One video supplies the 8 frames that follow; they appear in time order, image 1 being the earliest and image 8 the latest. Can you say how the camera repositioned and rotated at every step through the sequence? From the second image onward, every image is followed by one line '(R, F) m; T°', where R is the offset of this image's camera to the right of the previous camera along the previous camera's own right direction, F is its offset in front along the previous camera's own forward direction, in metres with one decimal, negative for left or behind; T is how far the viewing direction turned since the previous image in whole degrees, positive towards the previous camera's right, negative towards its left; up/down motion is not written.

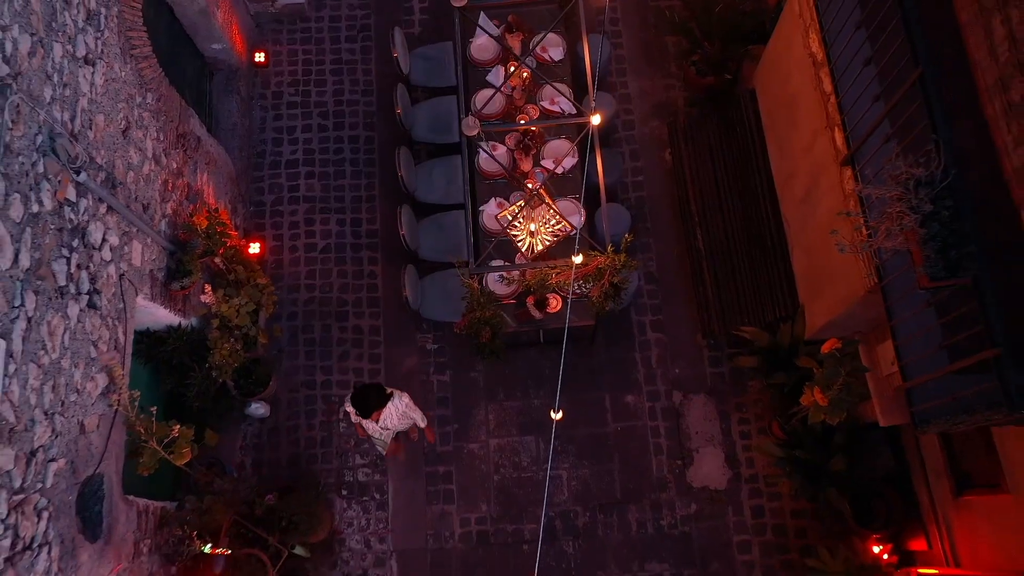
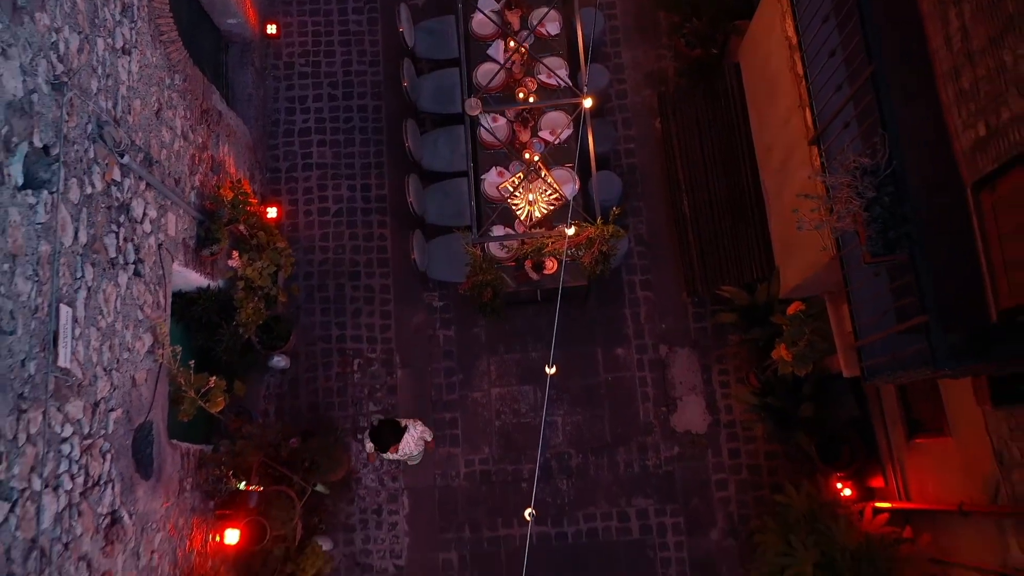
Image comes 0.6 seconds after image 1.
(0.0, -0.5) m; 0°
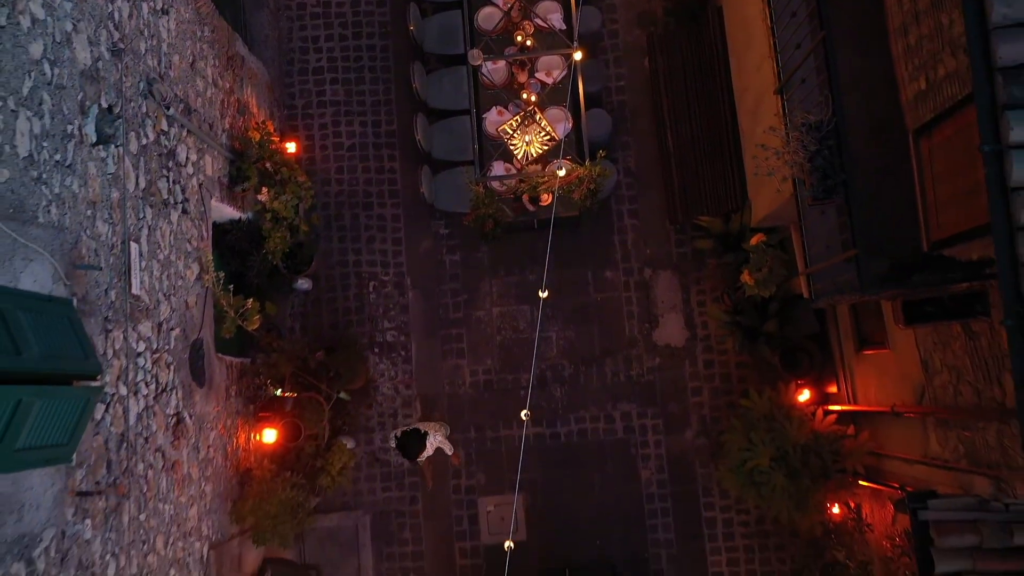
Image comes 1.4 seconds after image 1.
(0.0, -0.7) m; 0°
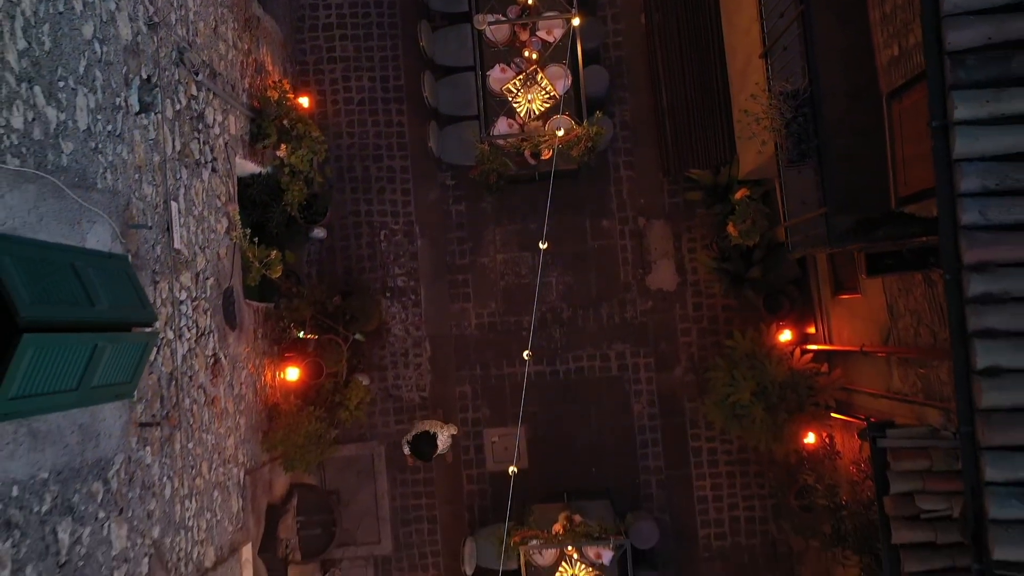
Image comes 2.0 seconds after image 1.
(0.0, -0.5) m; 0°
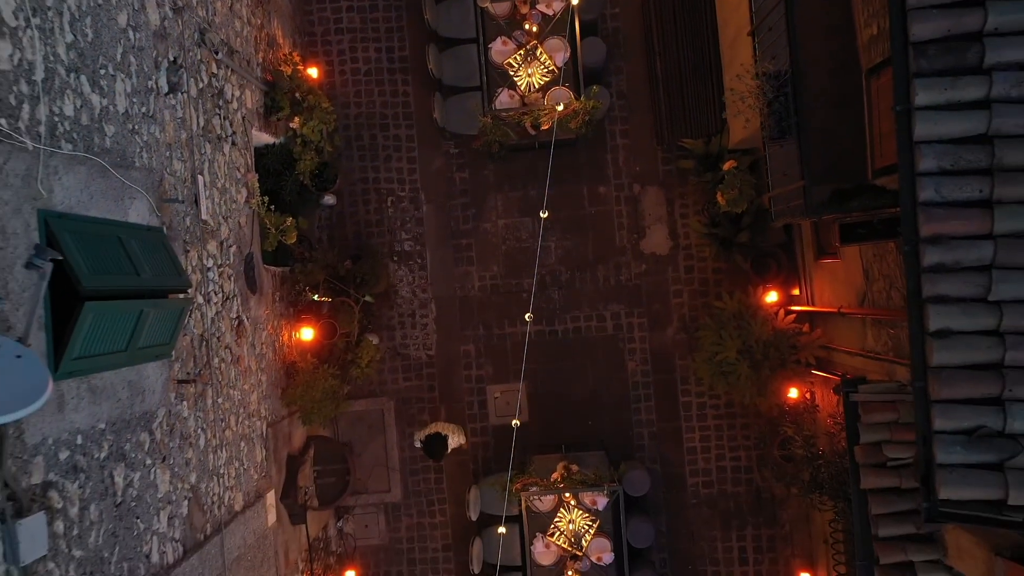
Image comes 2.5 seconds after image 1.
(0.0, -0.4) m; 0°
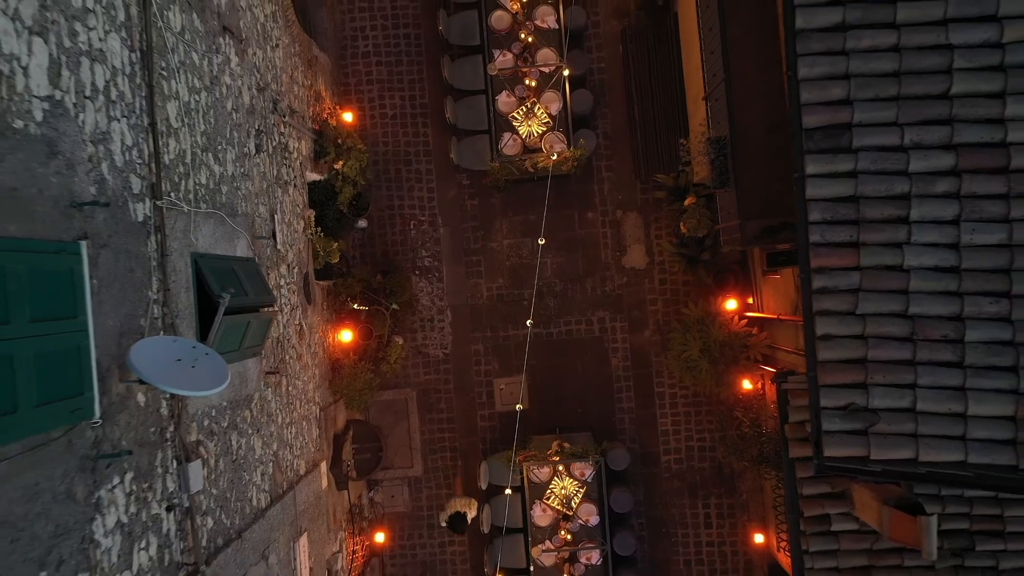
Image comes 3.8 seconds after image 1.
(0.0, -1.5) m; 0°
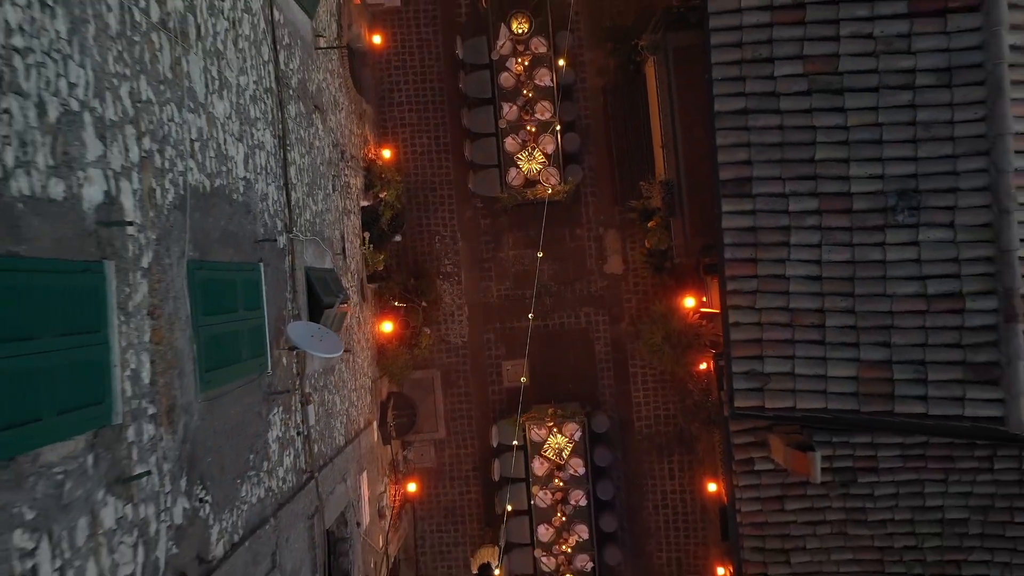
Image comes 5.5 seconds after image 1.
(-0.1, -2.4) m; 0°
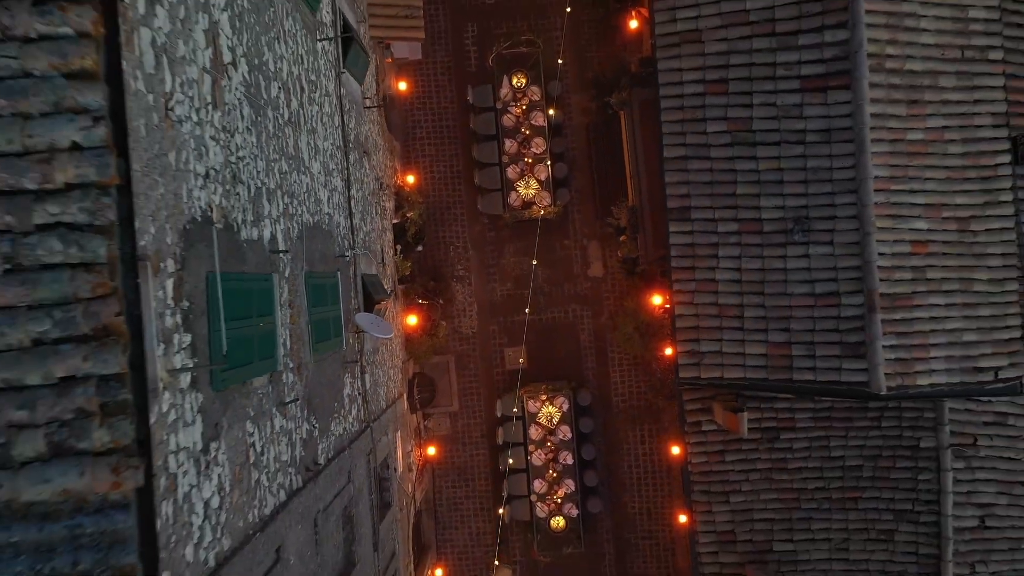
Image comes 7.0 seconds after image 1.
(0.0, -2.7) m; 0°
